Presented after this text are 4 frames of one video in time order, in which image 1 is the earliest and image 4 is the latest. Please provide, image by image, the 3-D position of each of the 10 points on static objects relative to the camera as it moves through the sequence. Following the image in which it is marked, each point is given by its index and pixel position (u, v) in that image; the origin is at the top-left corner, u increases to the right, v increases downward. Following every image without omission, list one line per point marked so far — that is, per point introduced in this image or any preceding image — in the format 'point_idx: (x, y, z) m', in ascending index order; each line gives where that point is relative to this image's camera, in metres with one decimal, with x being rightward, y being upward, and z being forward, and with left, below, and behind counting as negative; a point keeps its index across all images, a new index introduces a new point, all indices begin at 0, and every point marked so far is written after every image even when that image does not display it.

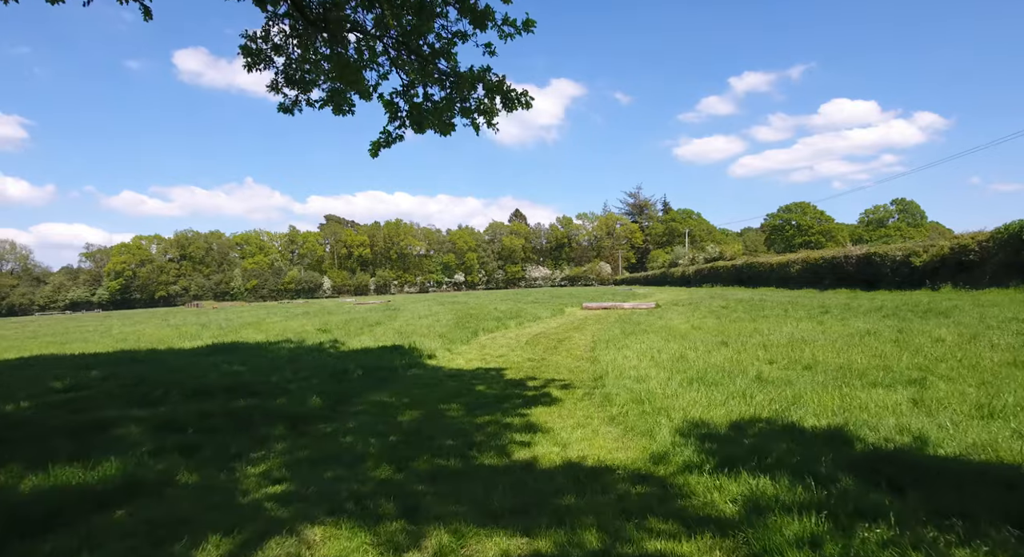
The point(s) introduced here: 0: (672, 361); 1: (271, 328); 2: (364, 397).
0: (+2.0, -1.0, +7.4) m
1: (-7.2, -1.5, +18.0) m
2: (-1.5, -1.2, +6.3) m
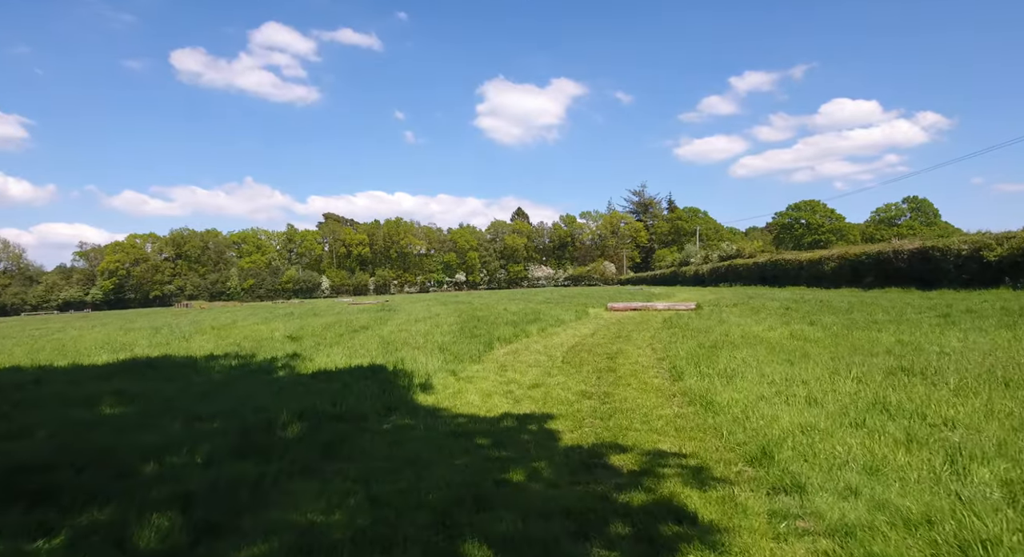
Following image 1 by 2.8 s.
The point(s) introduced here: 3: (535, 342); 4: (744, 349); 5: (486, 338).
0: (+2.4, -0.9, +4.0) m
1: (-6.8, -1.4, +14.6) m
2: (-1.1, -1.1, +2.8) m
3: (+0.4, -1.1, +9.9) m
4: (+3.0, -0.9, +7.6) m
5: (-0.4, -1.0, +9.9) m
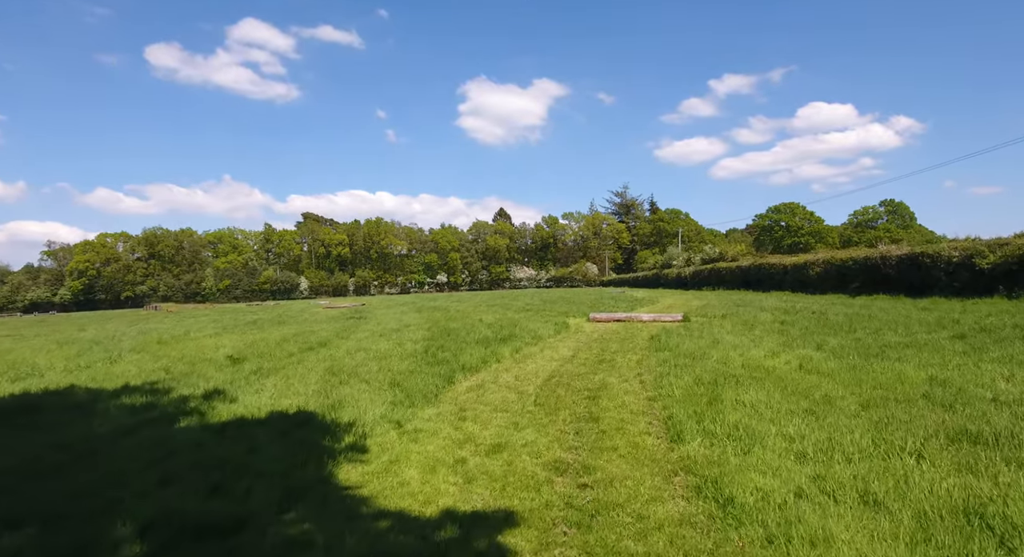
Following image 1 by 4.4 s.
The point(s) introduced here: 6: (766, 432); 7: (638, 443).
0: (+2.1, -1.2, +2.7) m
1: (-7.4, -1.6, +13.0) m
2: (-1.4, -1.4, +1.5) m
3: (-0.1, -1.3, +8.6) m
4: (+2.5, -1.2, +6.4) m
5: (-0.9, -1.3, +8.6) m
6: (+2.0, -1.2, +4.7) m
7: (+1.0, -1.3, +4.8) m
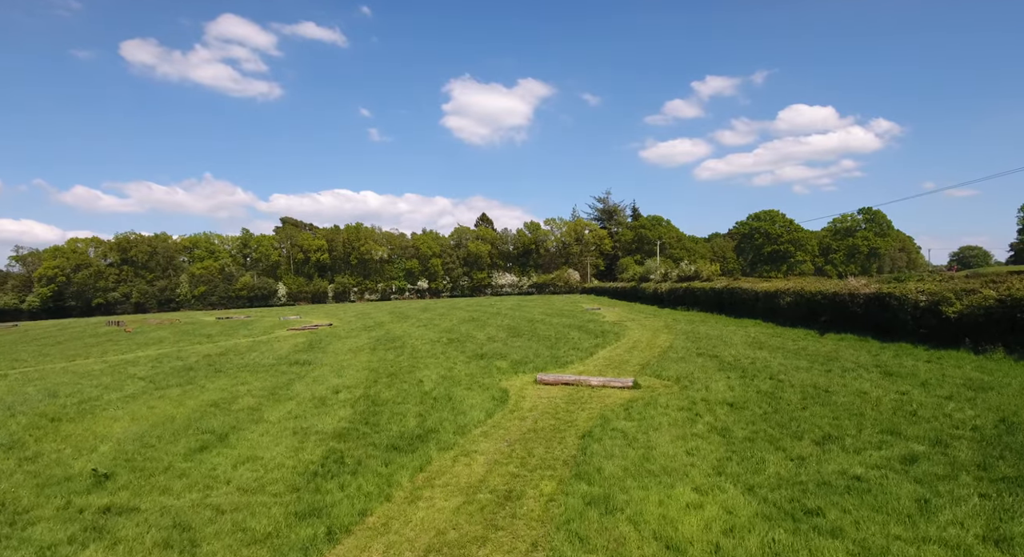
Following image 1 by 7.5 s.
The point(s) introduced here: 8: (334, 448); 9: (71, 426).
0: (+0.7, -2.9, +1.5) m
1: (-9.0, -3.4, +11.6) m
2: (-2.7, -3.1, +0.2) m
3: (-1.6, -3.1, +7.3) m
4: (+1.1, -2.9, +5.1) m
5: (-2.4, -3.0, +7.3) m
6: (+0.6, -3.0, +3.5) m
7: (-0.4, -3.1, +3.5) m
8: (-3.2, -3.1, +11.0) m
9: (-10.3, -3.4, +14.0) m
